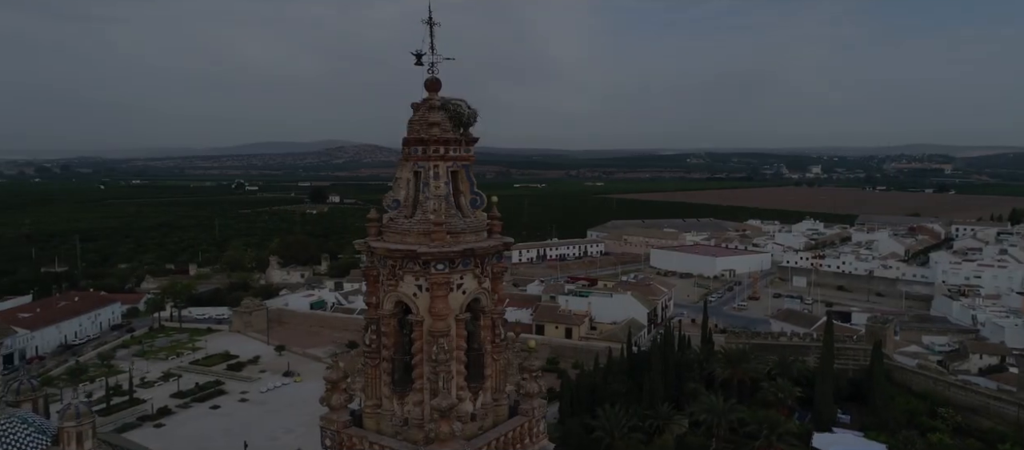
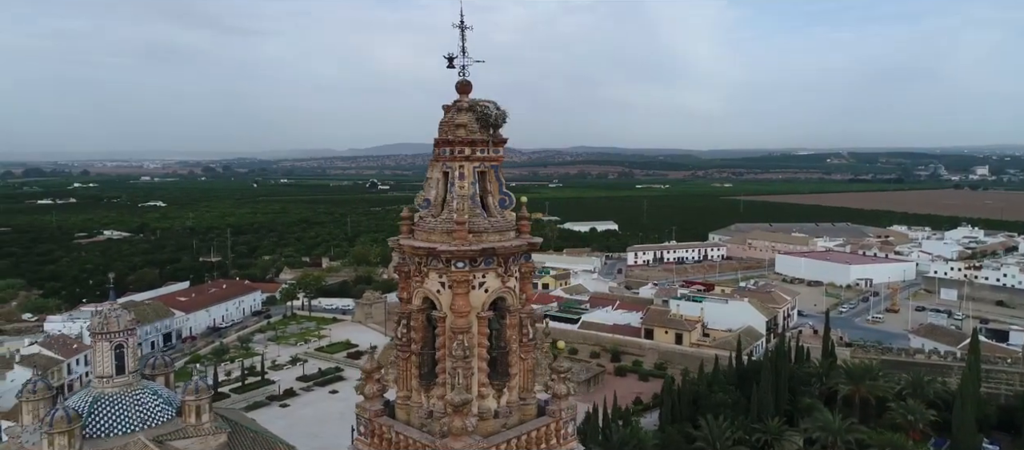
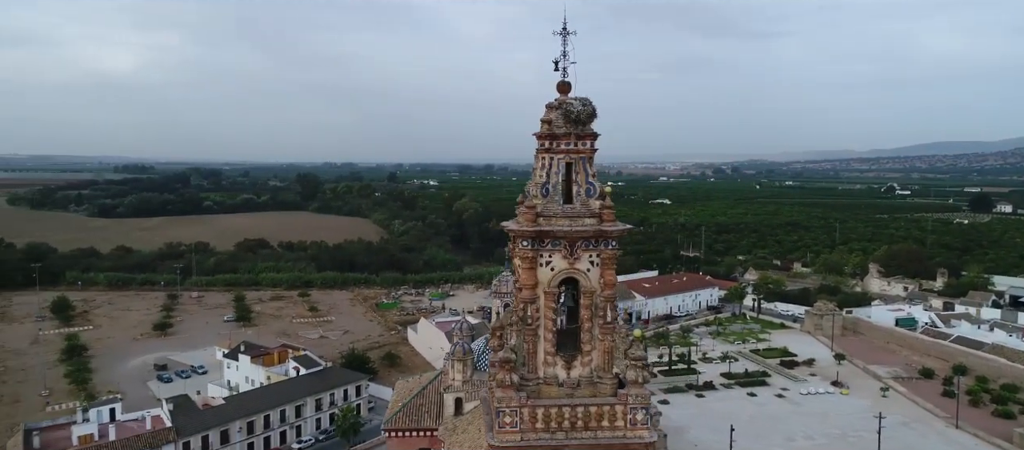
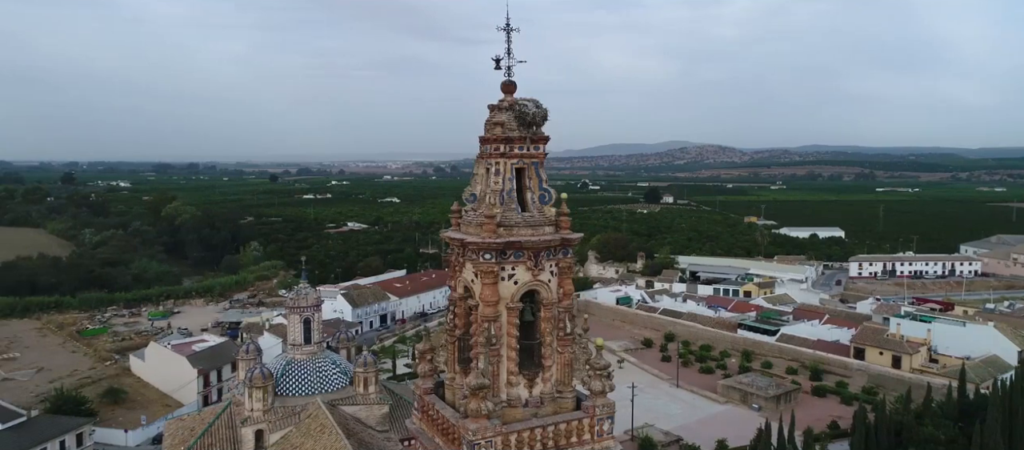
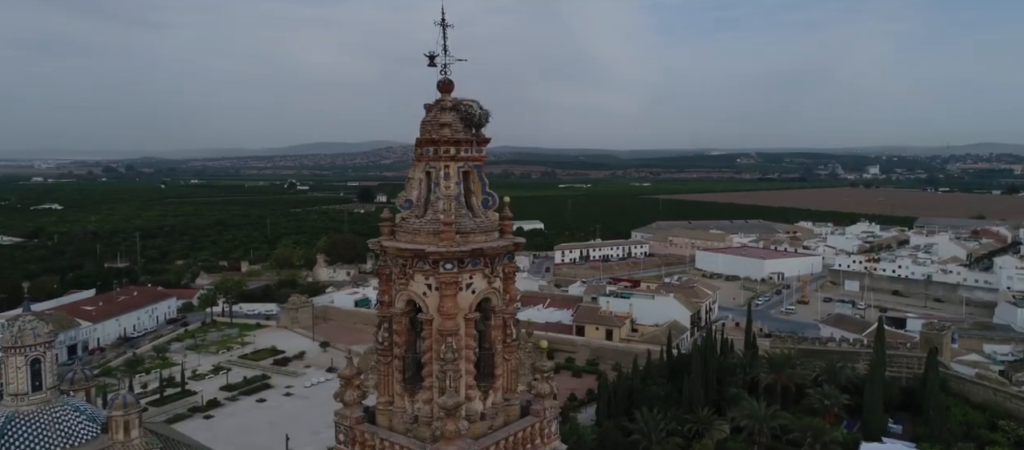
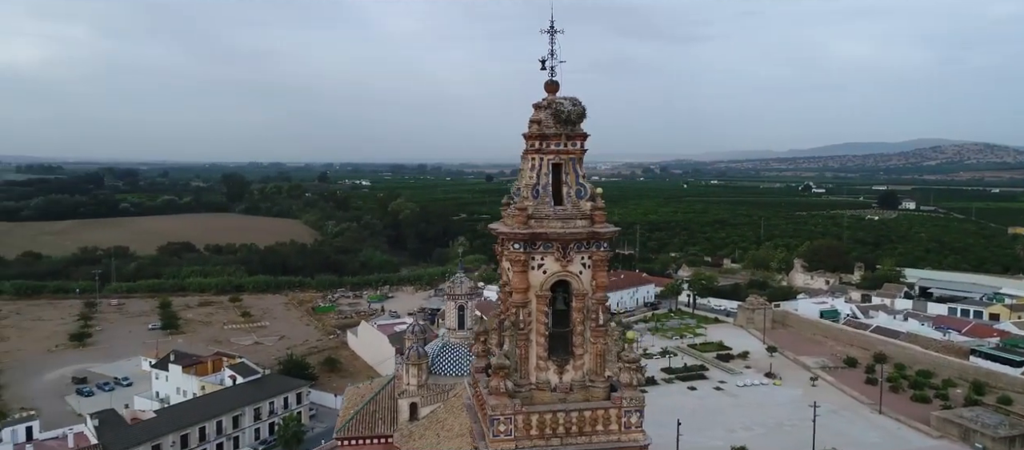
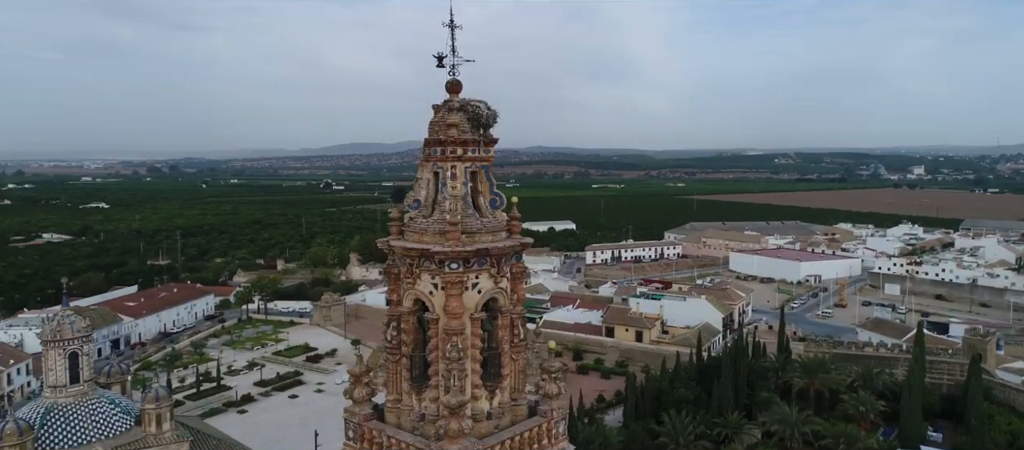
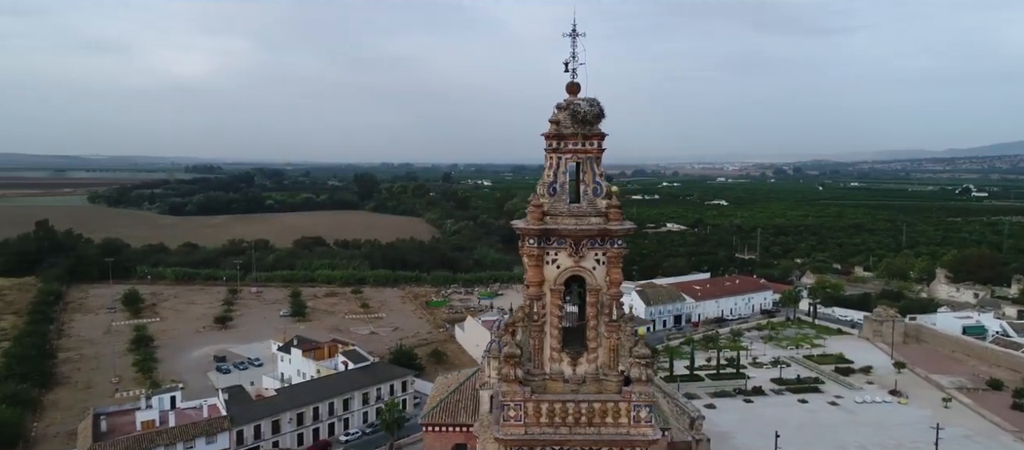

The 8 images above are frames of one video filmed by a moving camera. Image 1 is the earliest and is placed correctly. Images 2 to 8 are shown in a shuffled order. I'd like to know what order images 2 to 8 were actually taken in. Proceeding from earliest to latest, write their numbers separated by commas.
5, 7, 2, 4, 6, 3, 8
